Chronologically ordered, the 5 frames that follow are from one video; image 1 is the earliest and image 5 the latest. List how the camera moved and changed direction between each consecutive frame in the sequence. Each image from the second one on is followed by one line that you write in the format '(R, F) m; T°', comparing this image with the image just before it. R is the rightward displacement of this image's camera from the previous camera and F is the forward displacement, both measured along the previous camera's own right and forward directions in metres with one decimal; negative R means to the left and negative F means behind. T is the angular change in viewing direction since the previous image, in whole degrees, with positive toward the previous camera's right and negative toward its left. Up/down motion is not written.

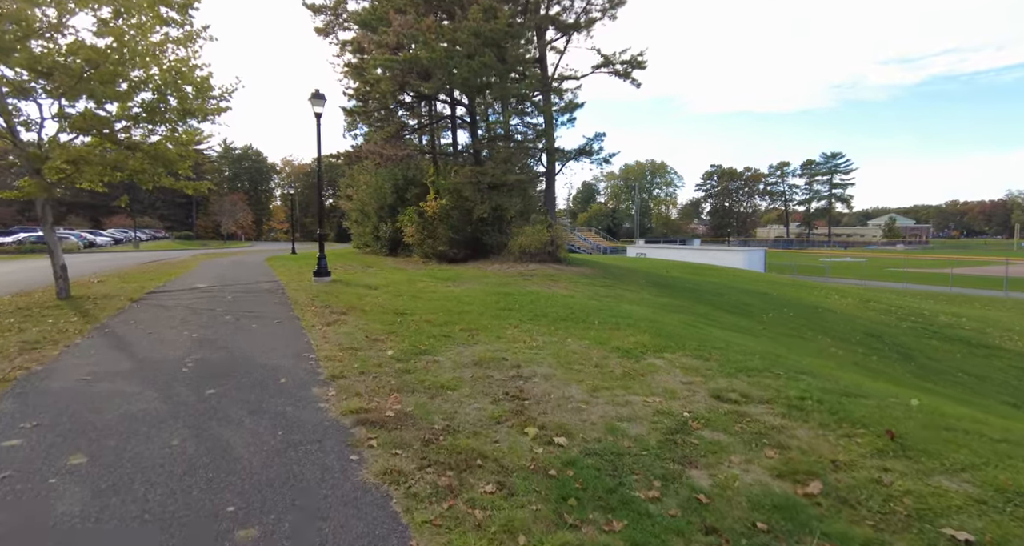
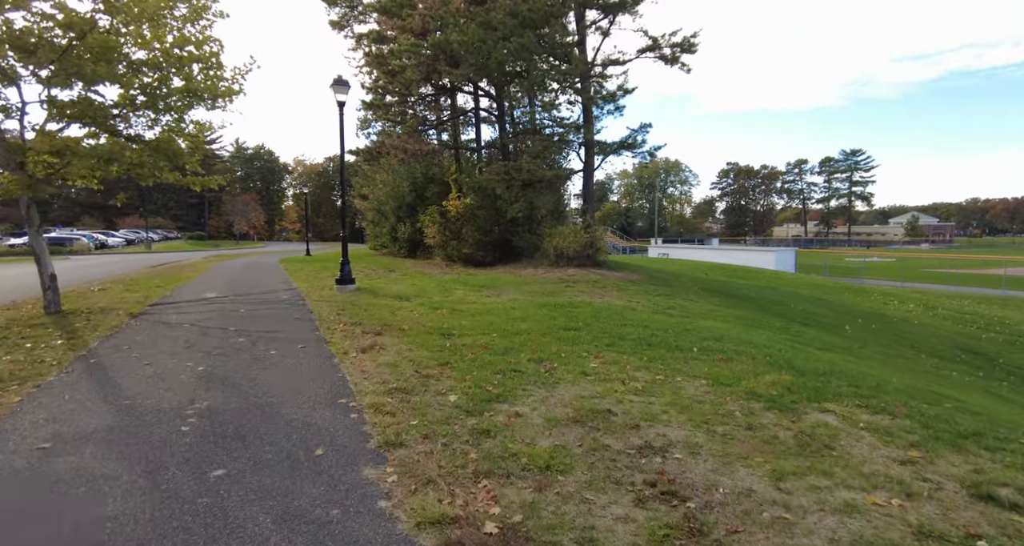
(-0.9, +1.6) m; -1°
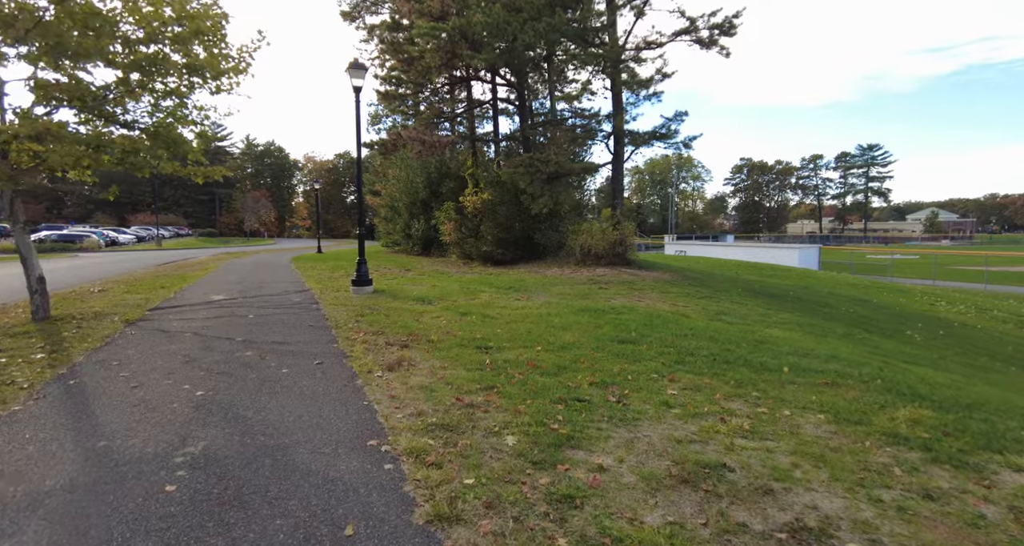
(-0.5, +1.1) m; -1°
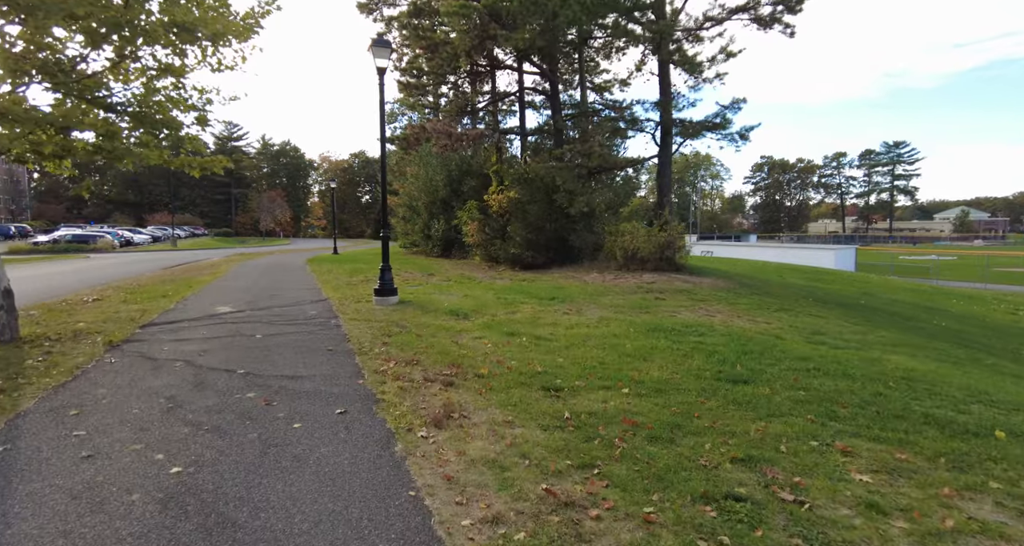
(-0.6, +1.5) m; -1°
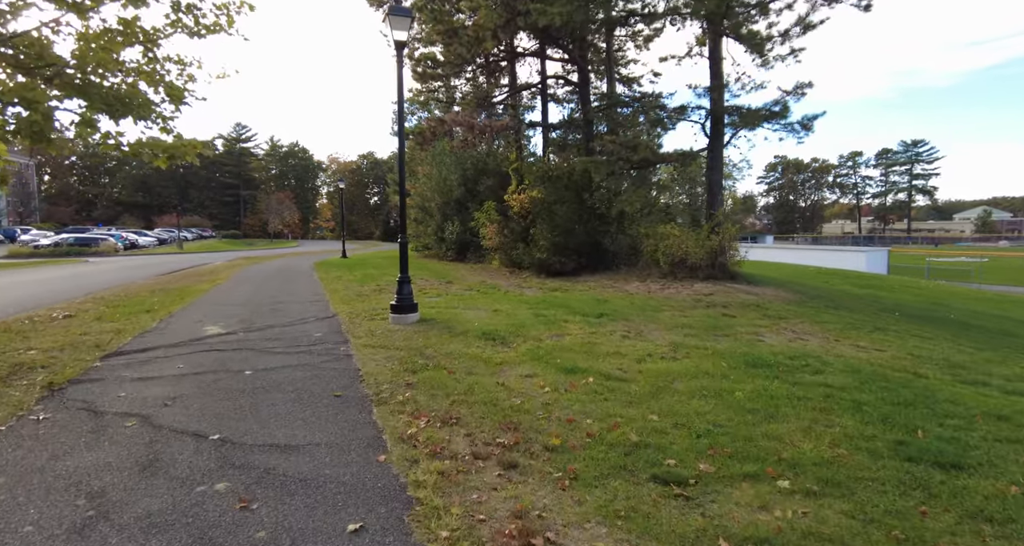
(-0.6, +1.7) m; -1°
